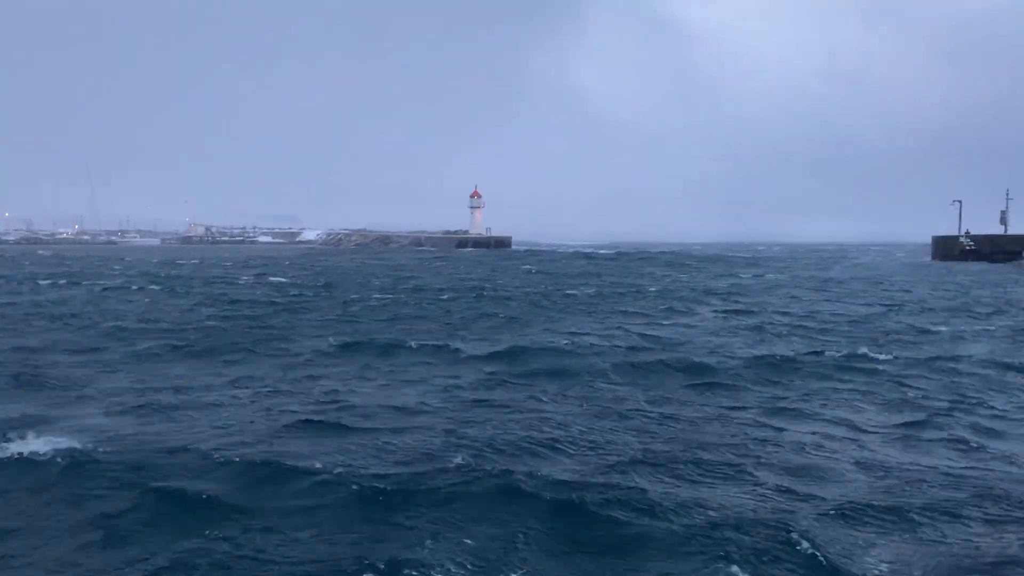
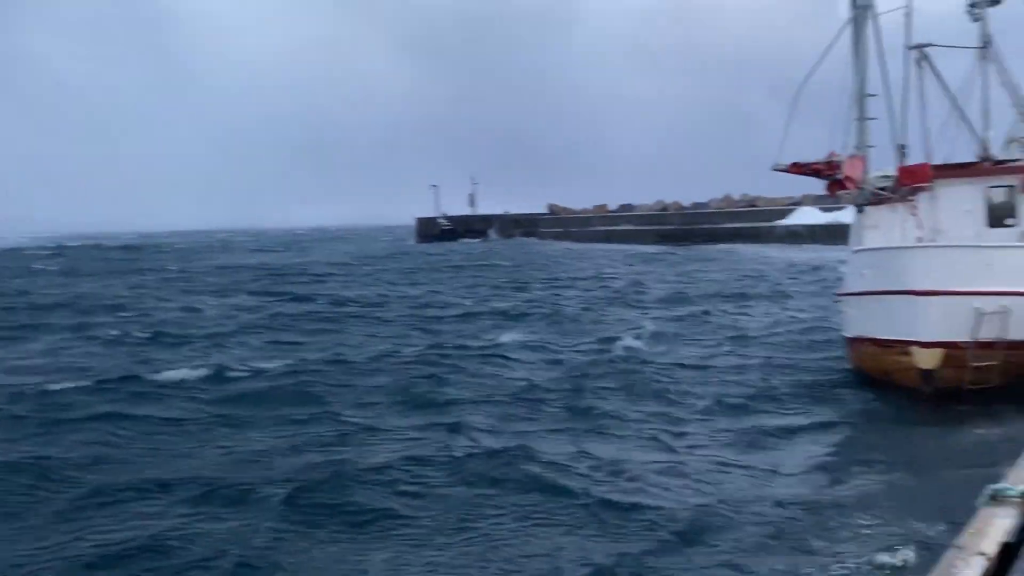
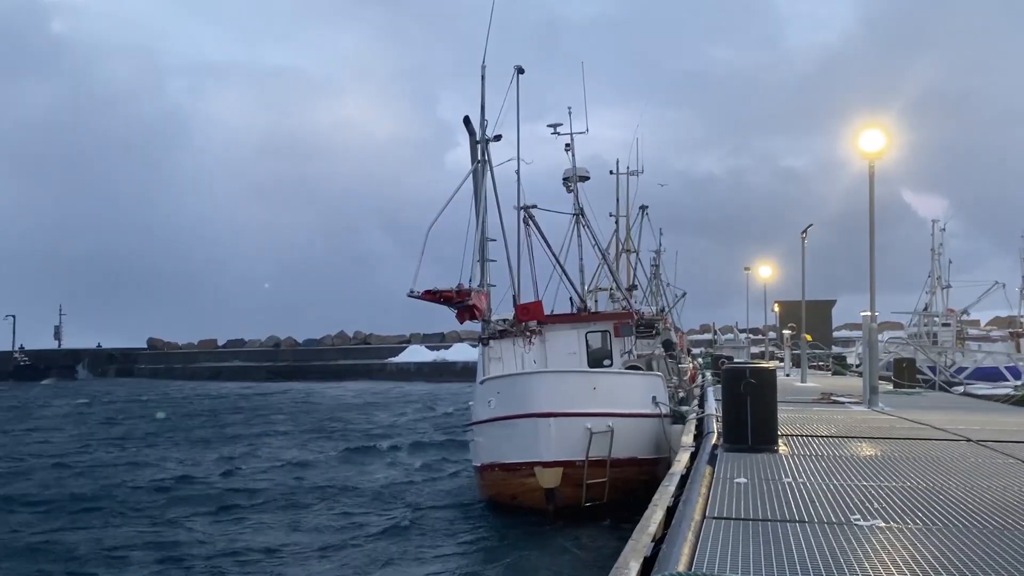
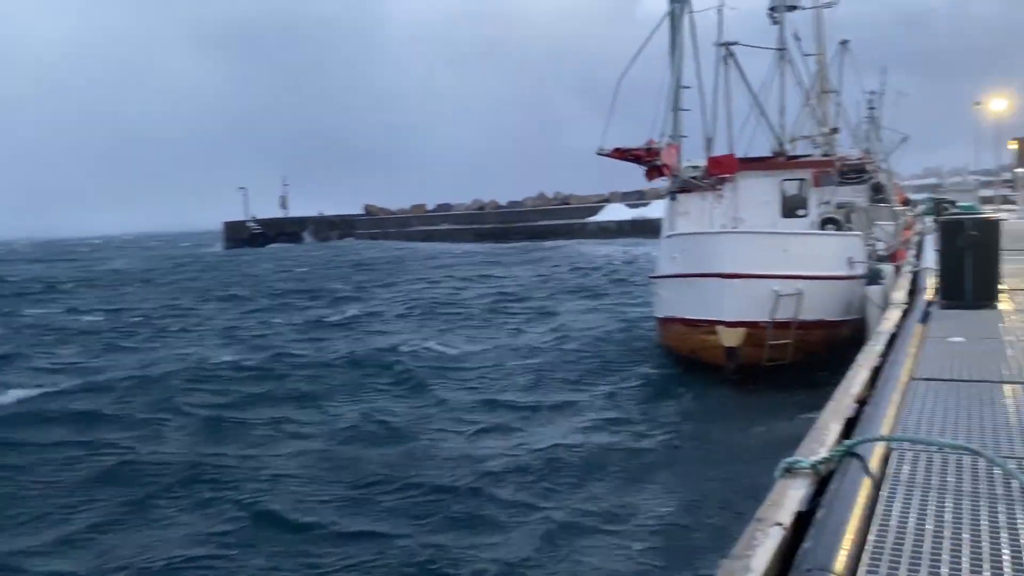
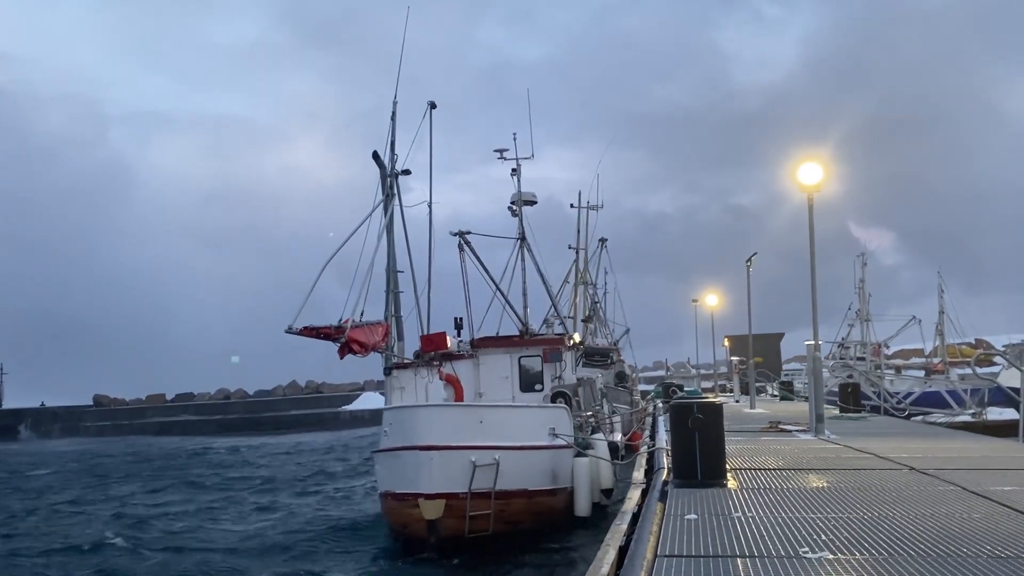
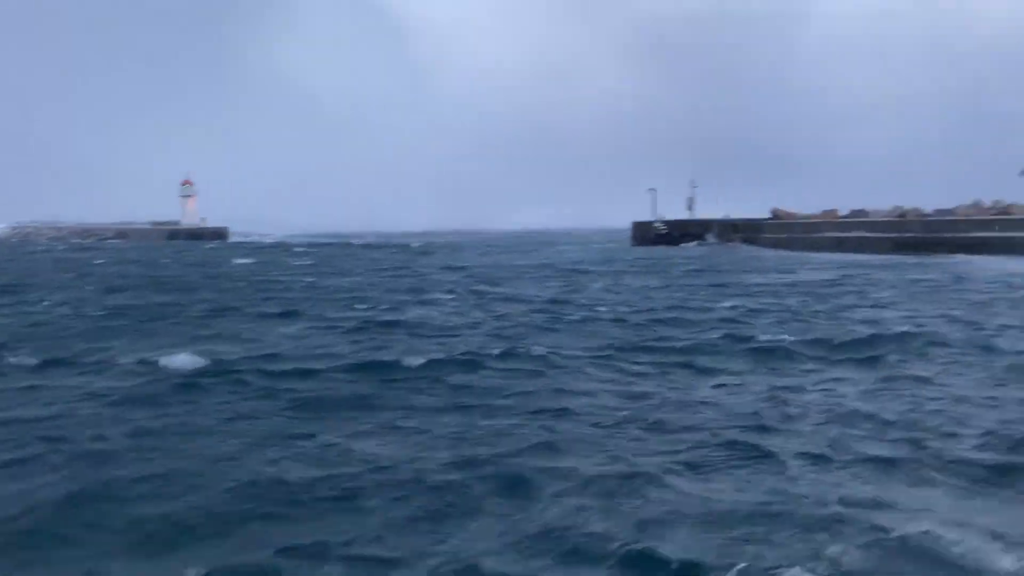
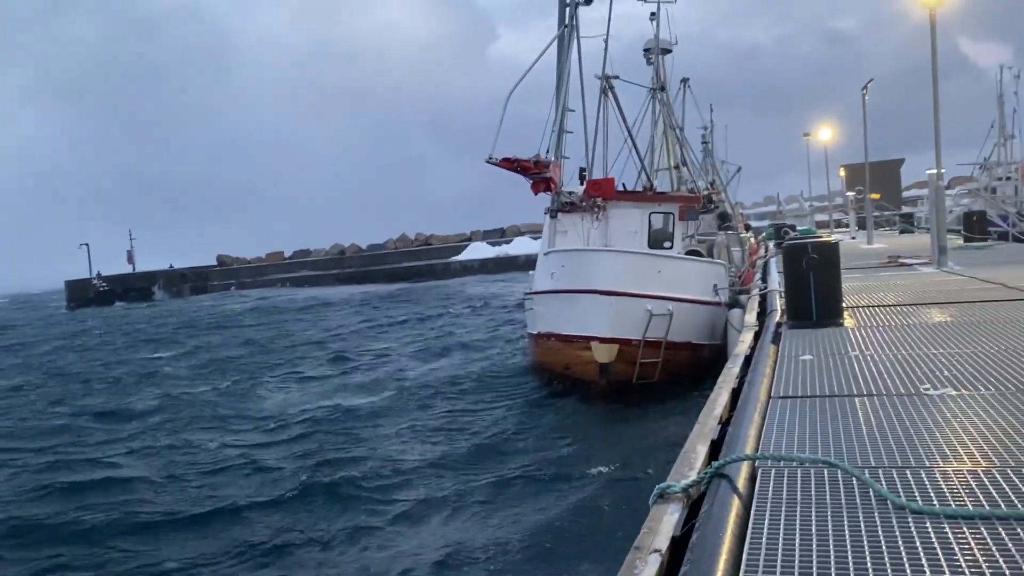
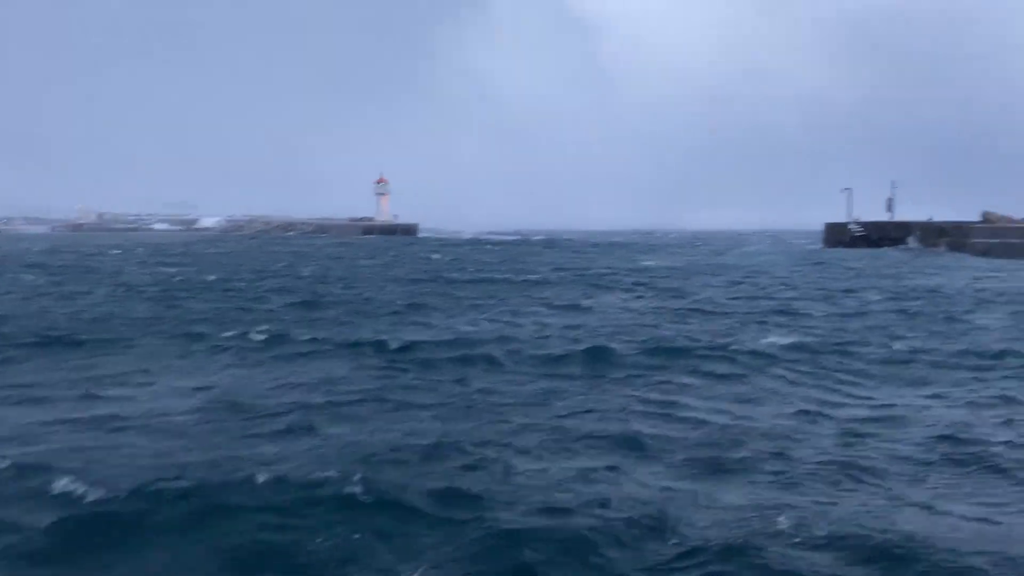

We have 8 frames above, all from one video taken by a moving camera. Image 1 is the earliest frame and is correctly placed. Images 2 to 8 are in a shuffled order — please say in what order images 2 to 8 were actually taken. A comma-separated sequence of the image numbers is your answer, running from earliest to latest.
8, 6, 2, 4, 7, 3, 5
